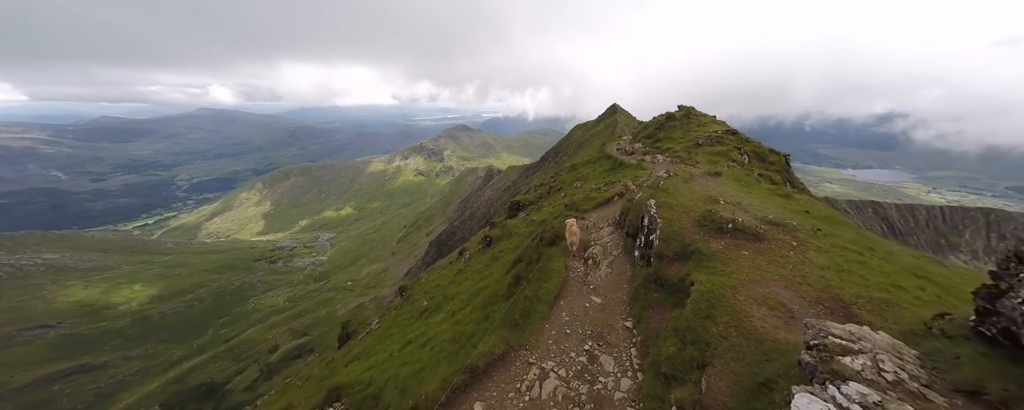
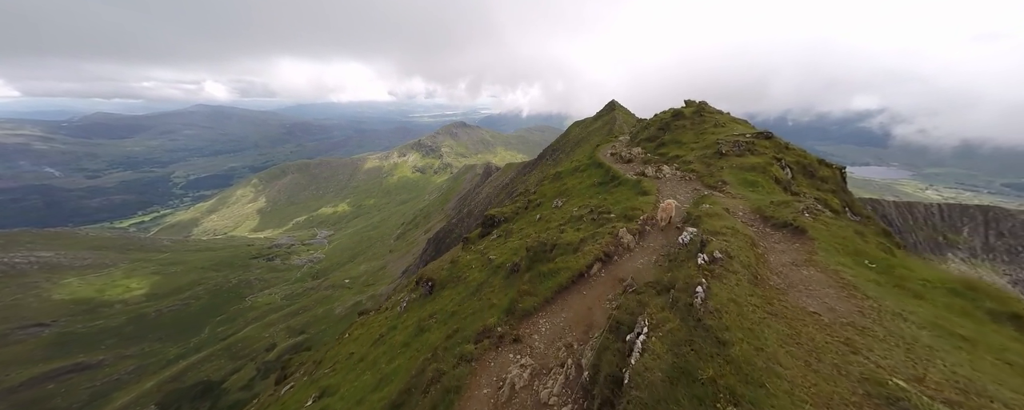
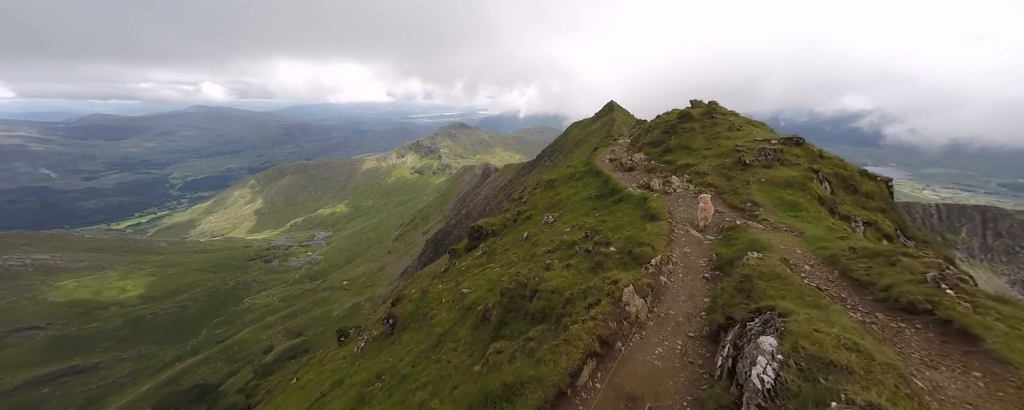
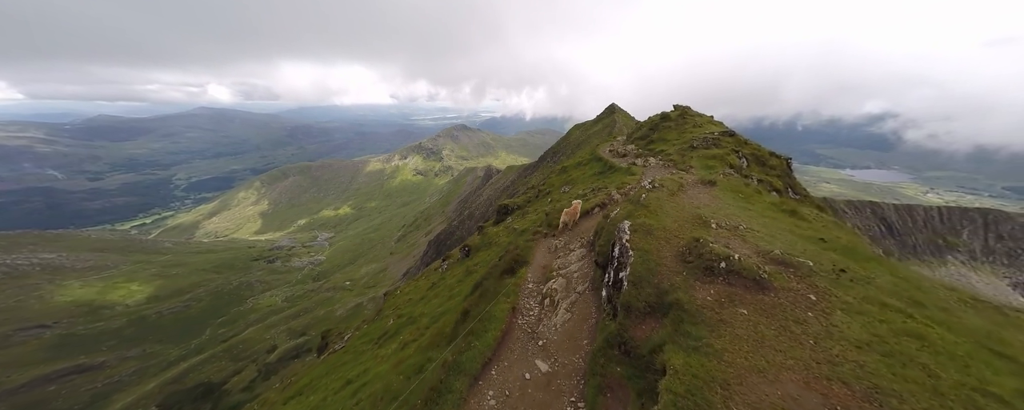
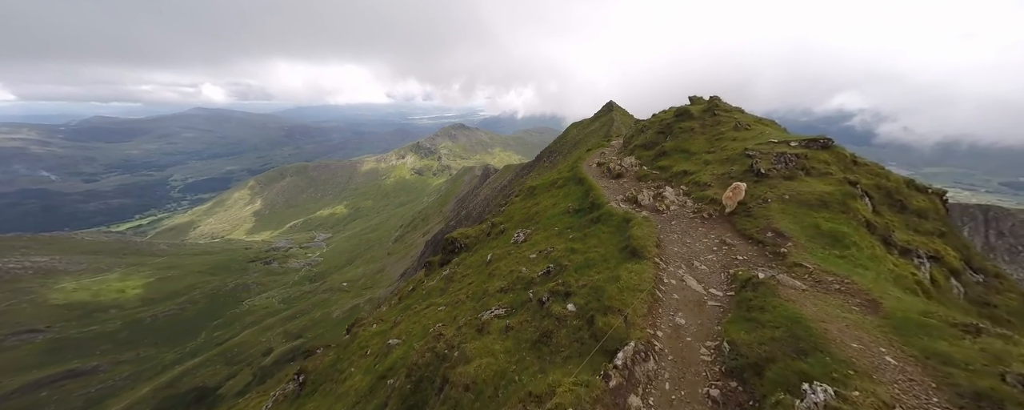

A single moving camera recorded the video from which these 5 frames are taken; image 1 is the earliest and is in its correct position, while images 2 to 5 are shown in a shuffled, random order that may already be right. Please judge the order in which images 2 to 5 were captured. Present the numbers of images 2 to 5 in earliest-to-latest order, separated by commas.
4, 2, 3, 5
